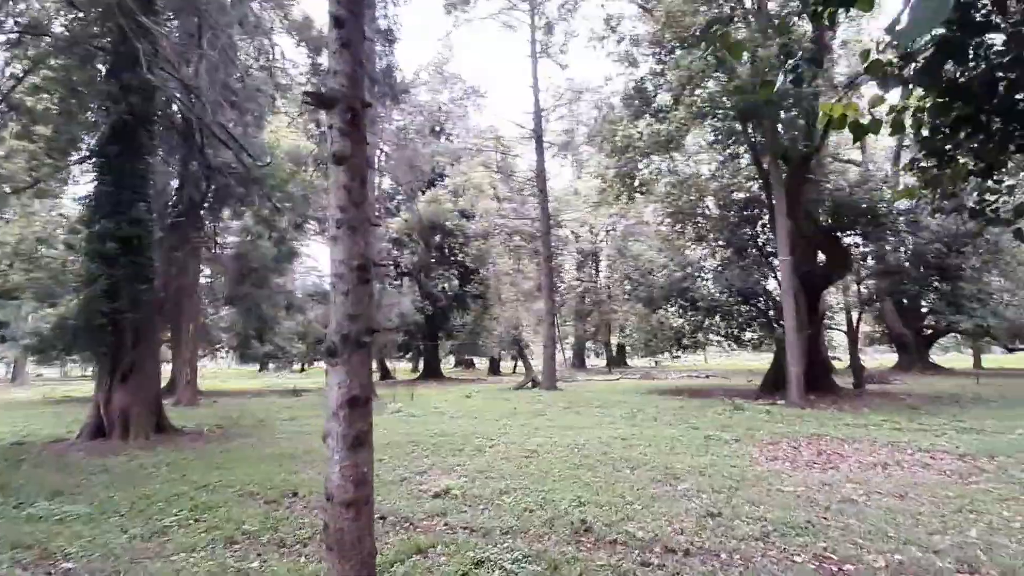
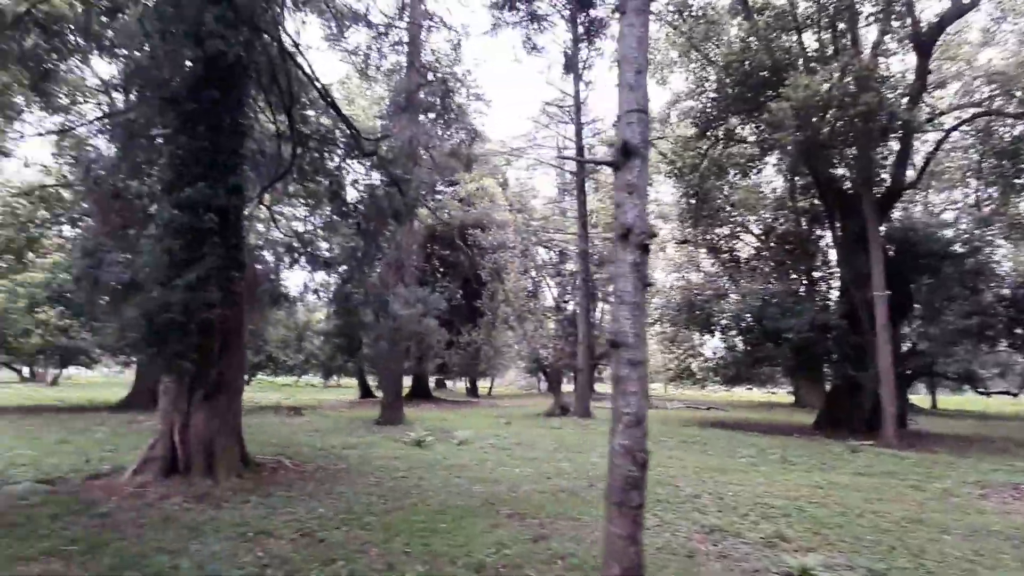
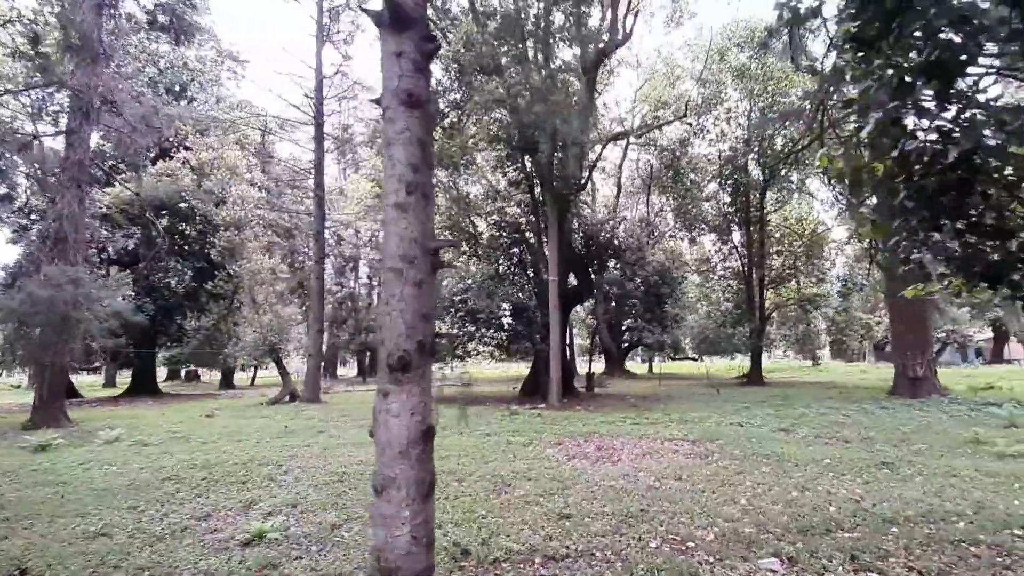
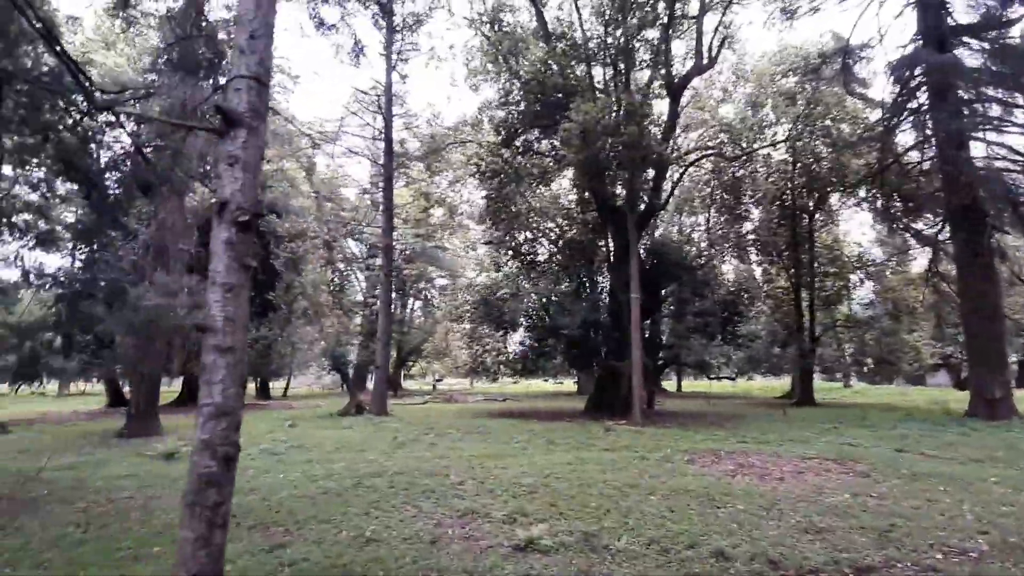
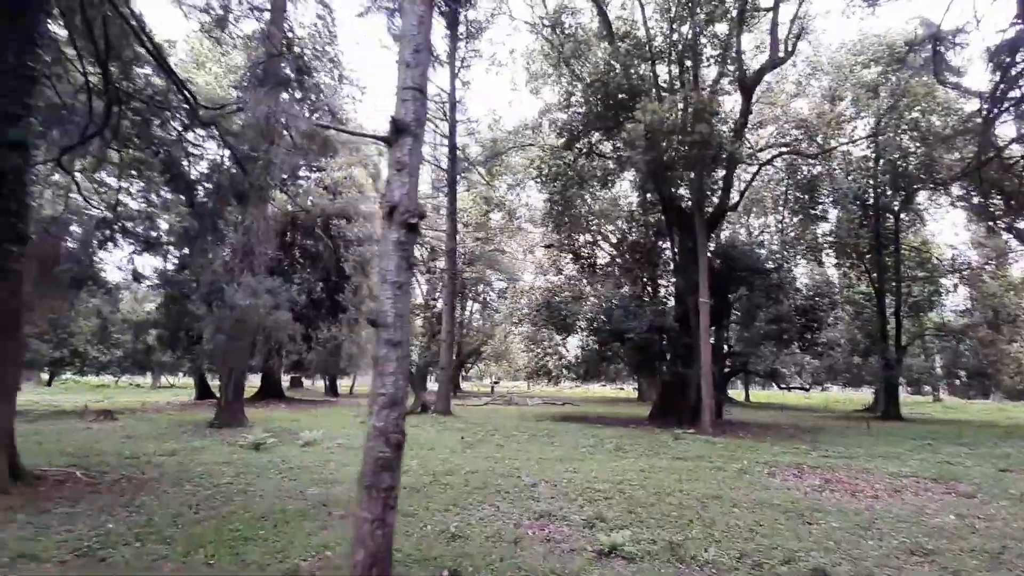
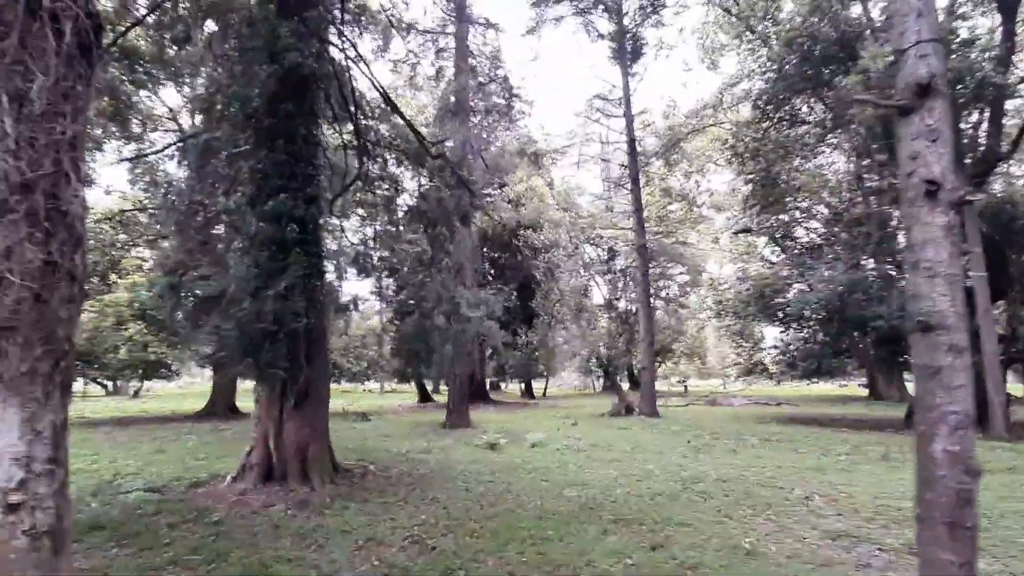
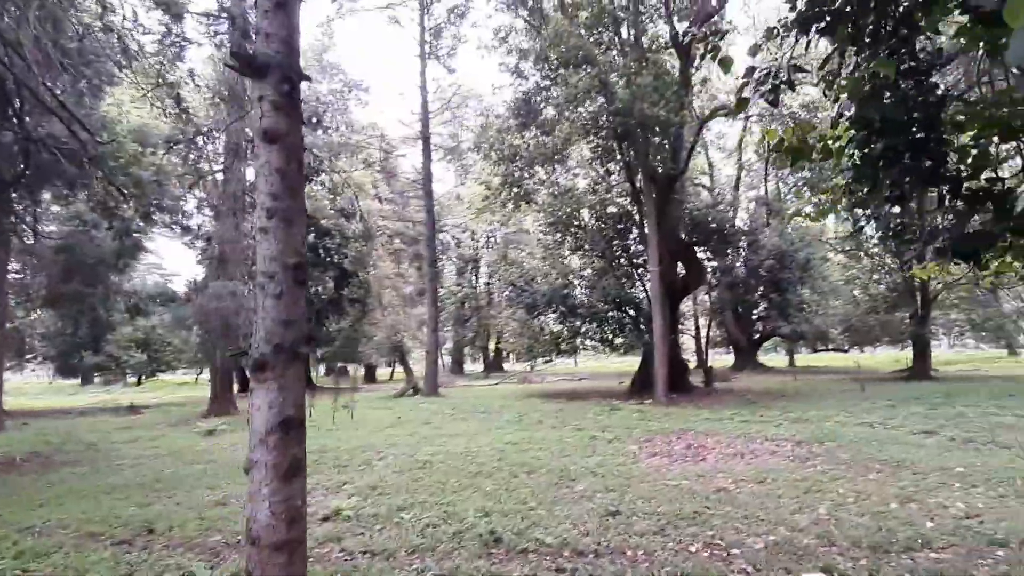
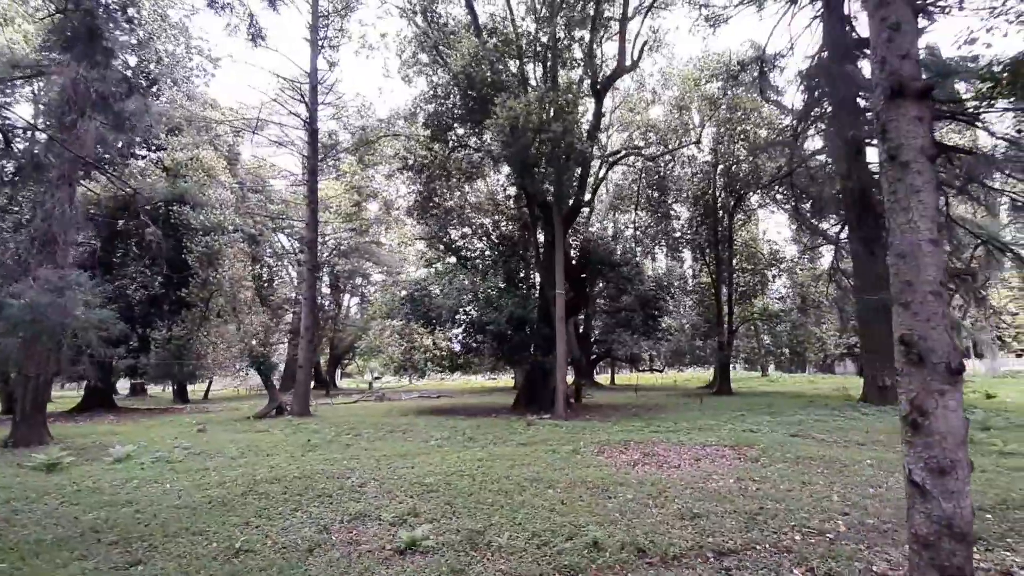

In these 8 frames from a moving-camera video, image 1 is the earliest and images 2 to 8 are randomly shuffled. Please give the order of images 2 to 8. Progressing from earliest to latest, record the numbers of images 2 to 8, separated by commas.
7, 3, 8, 4, 5, 2, 6
